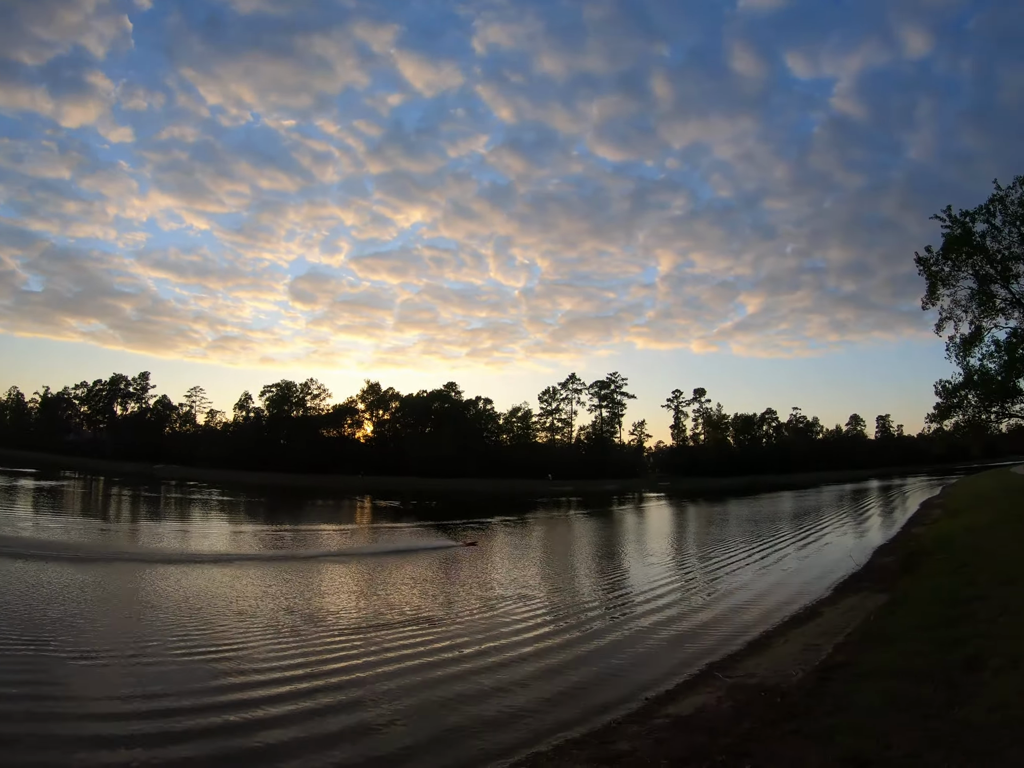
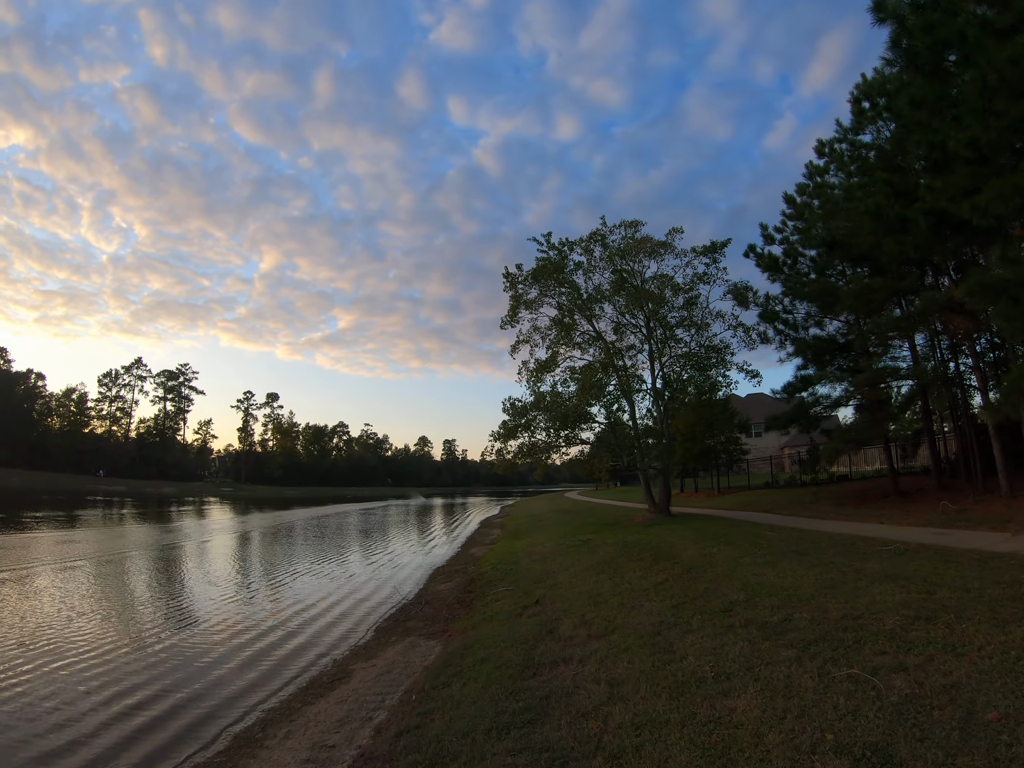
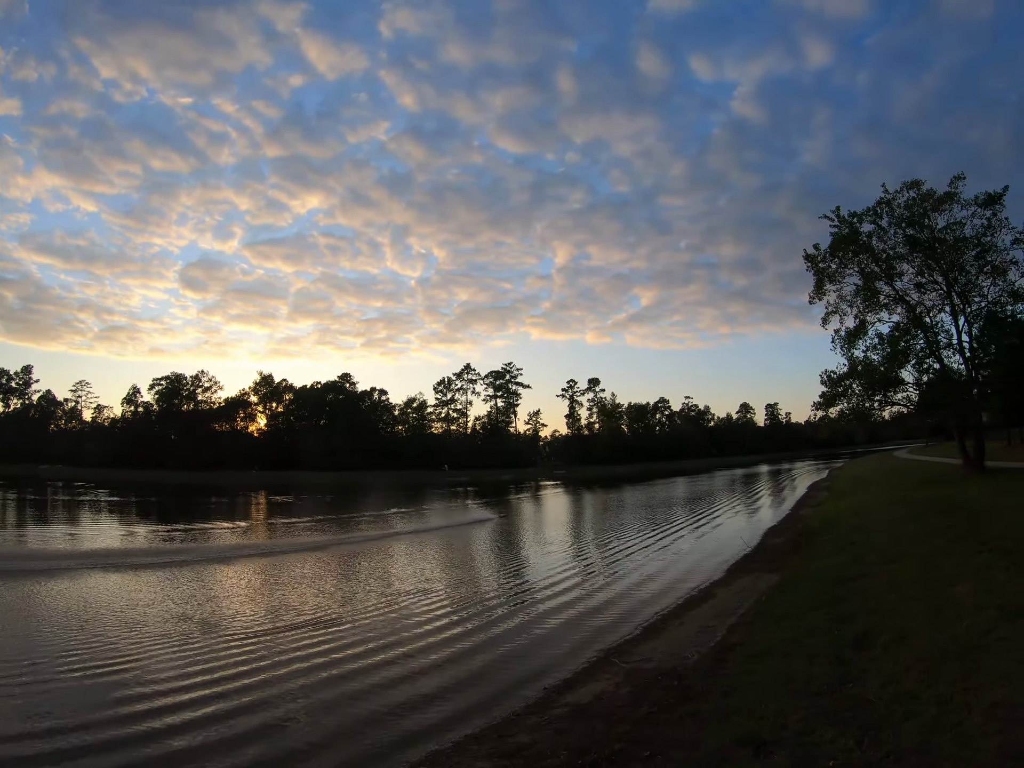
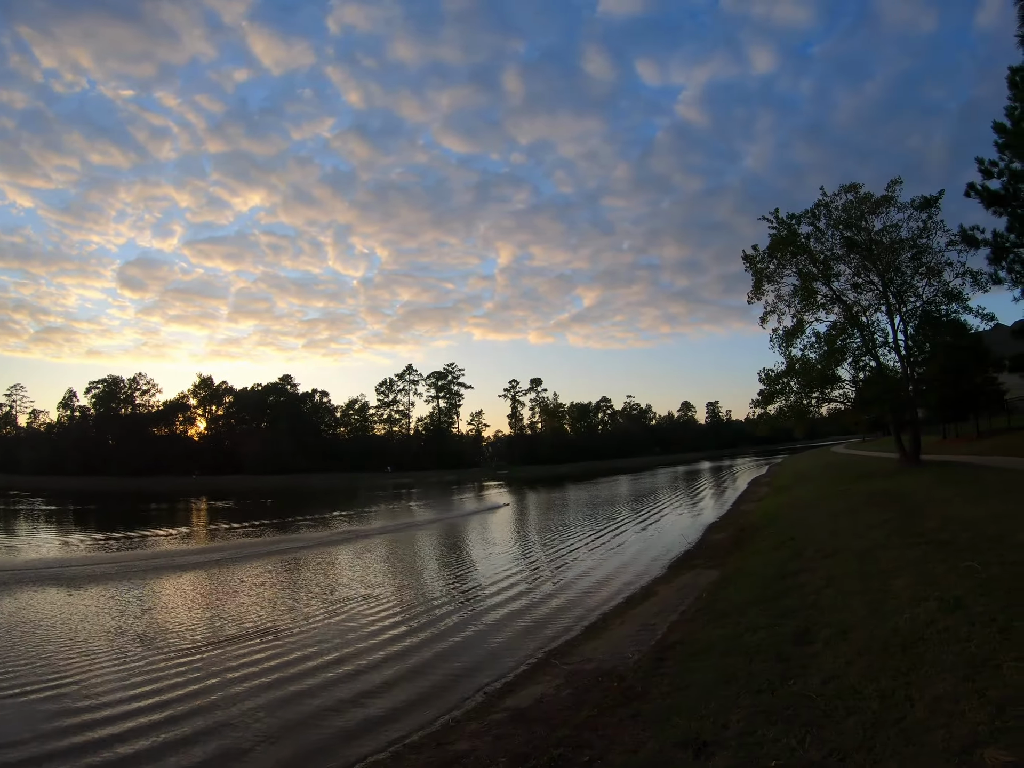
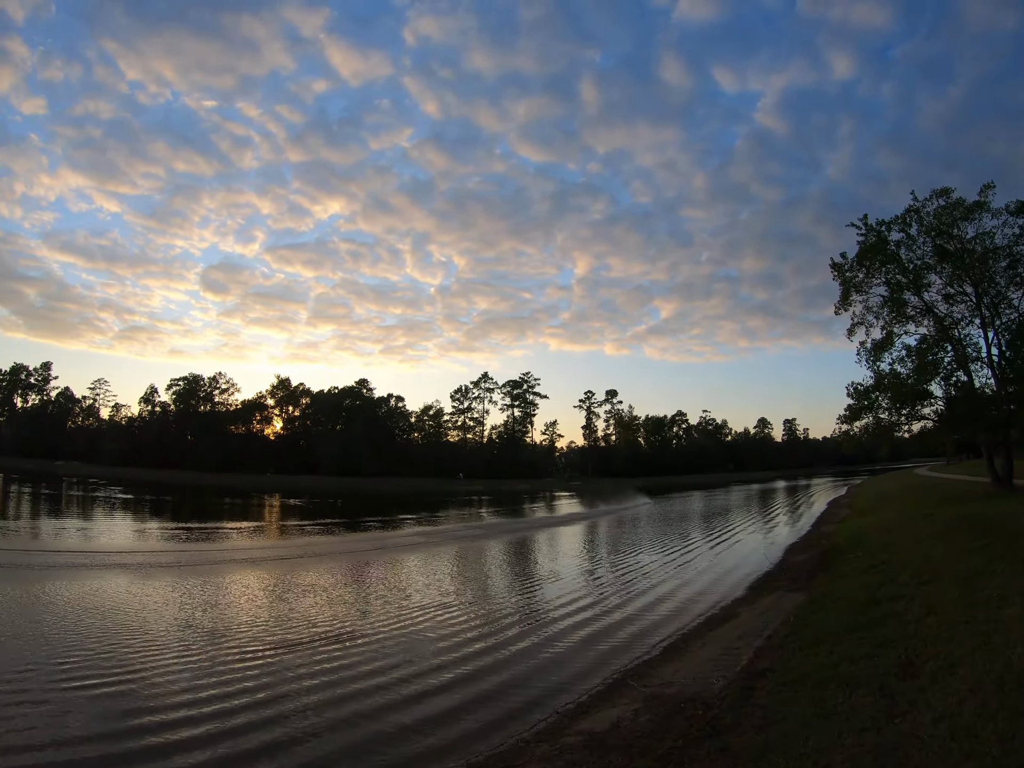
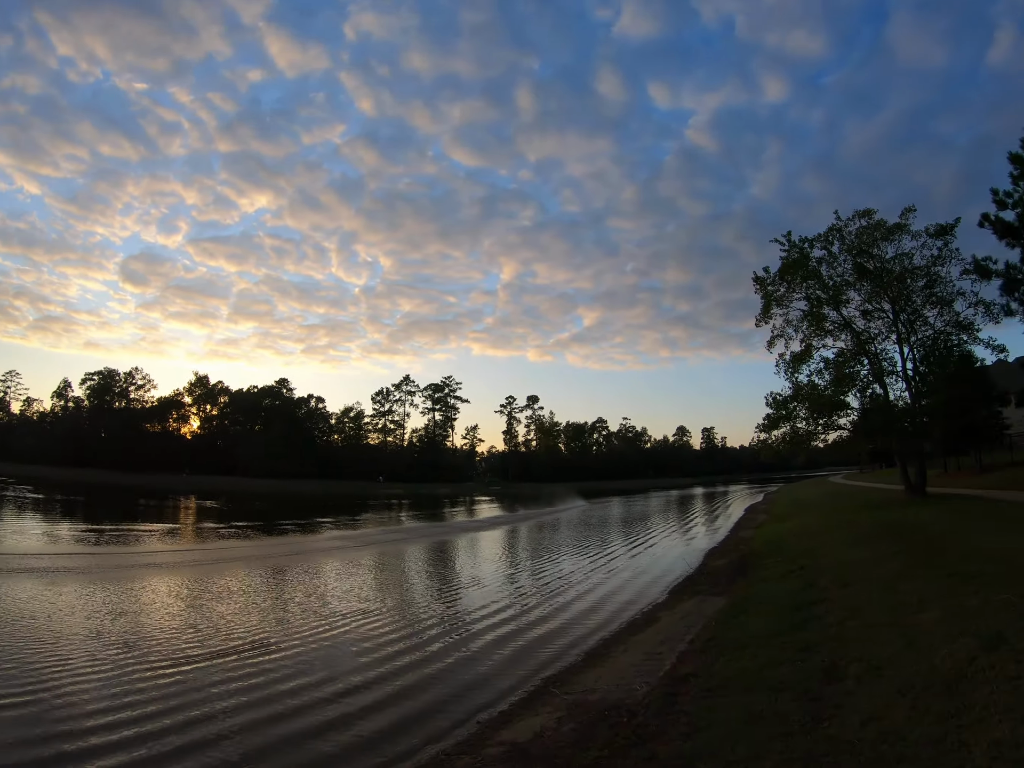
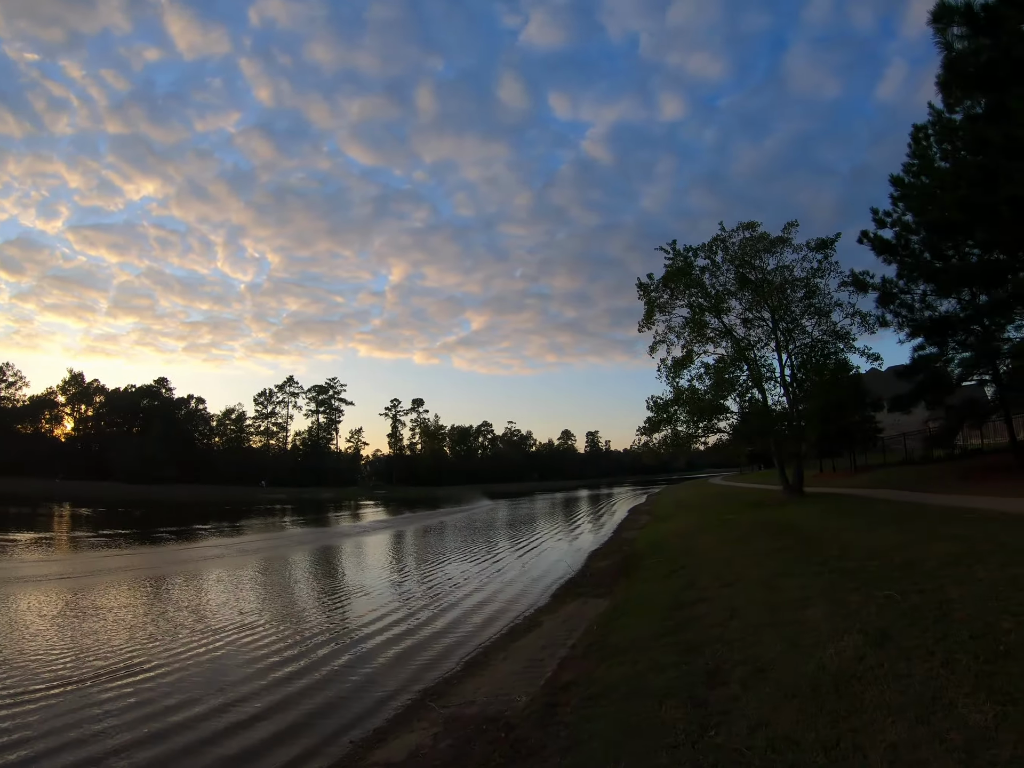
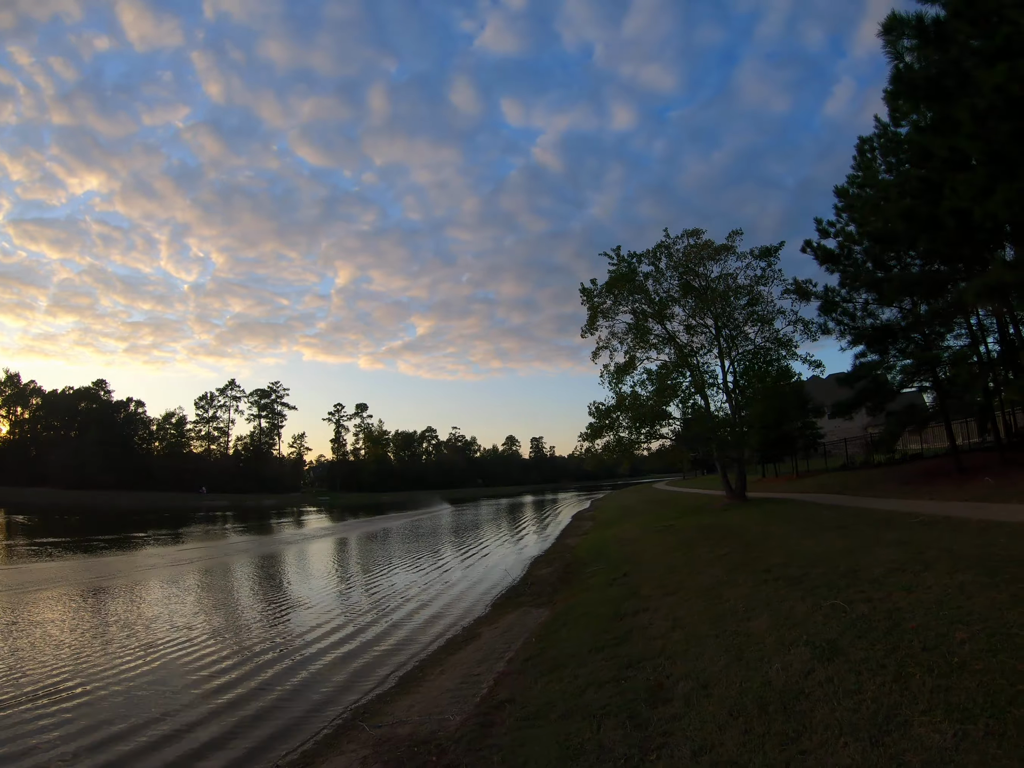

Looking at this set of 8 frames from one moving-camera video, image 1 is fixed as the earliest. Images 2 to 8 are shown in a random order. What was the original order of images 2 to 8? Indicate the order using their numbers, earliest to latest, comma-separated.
3, 4, 5, 6, 7, 8, 2
